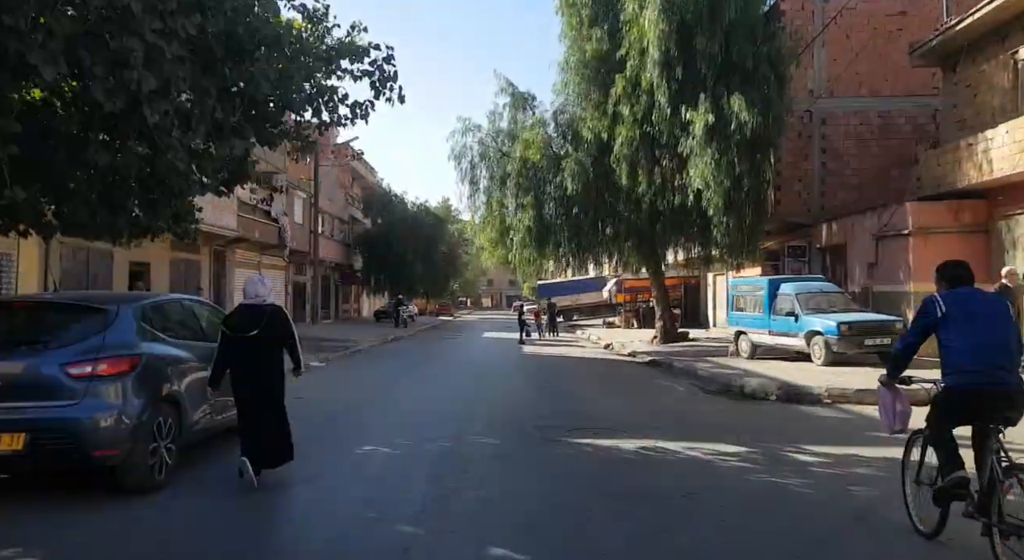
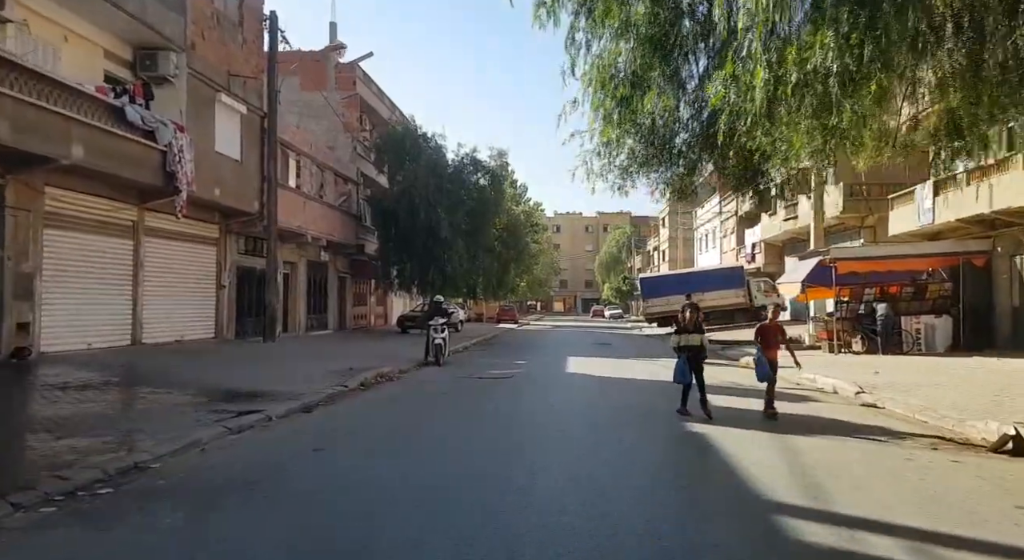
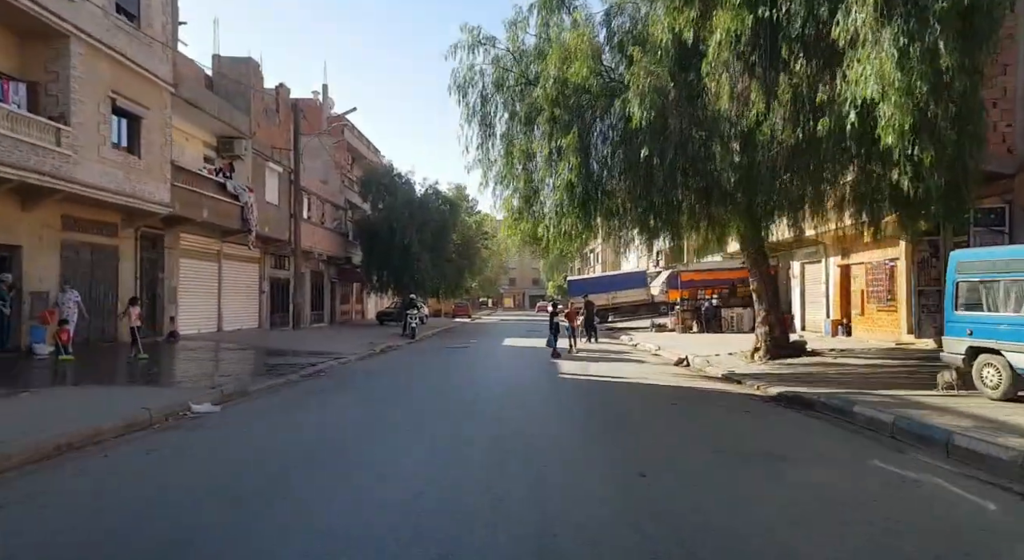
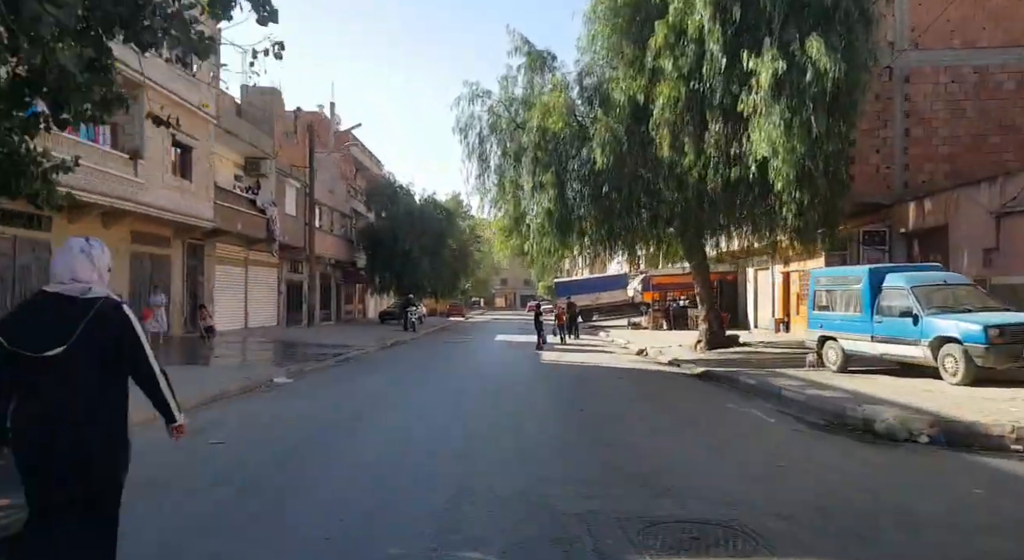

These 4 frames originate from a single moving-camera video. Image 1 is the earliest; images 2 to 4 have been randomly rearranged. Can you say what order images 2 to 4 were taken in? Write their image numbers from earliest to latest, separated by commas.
4, 3, 2
